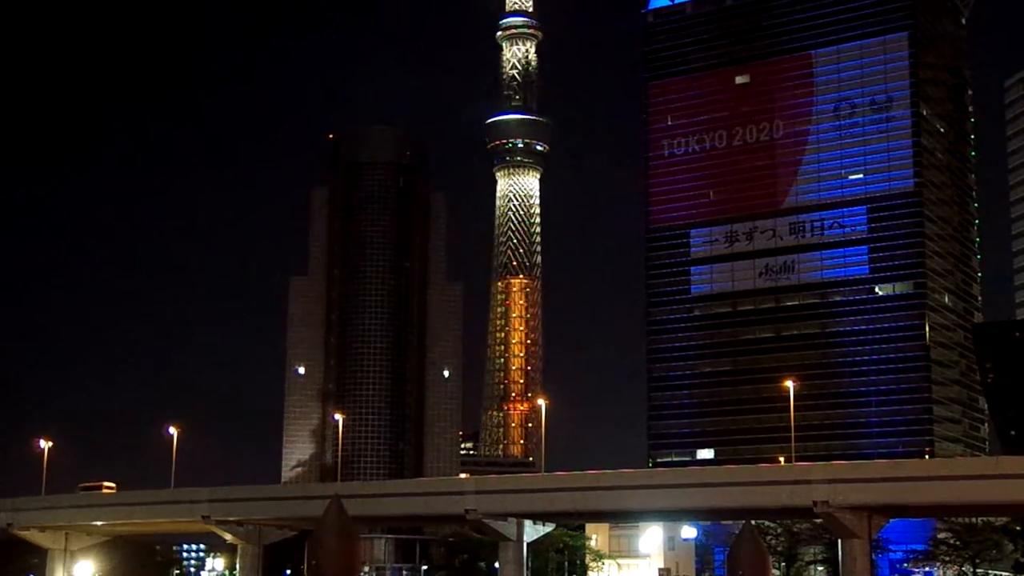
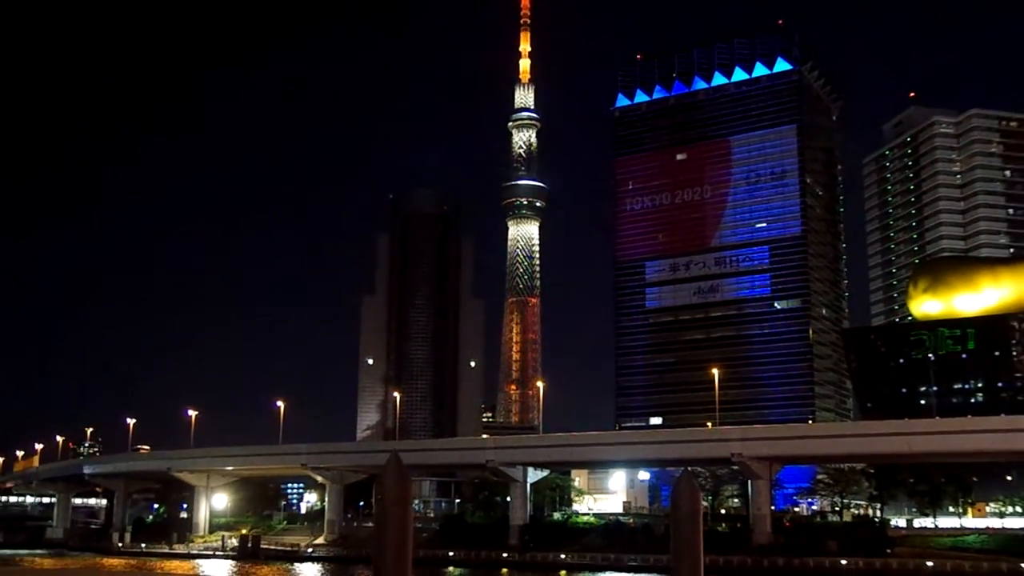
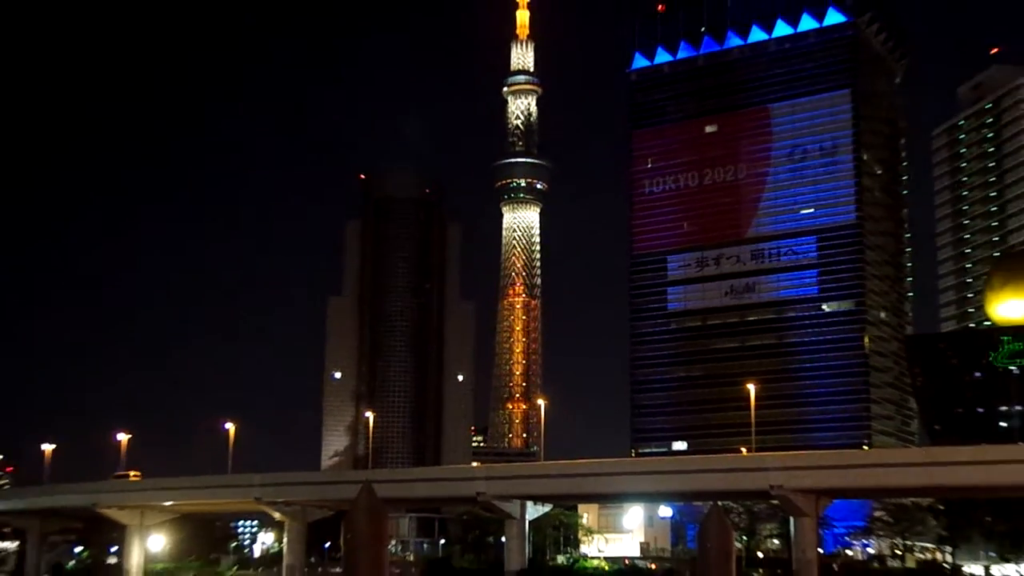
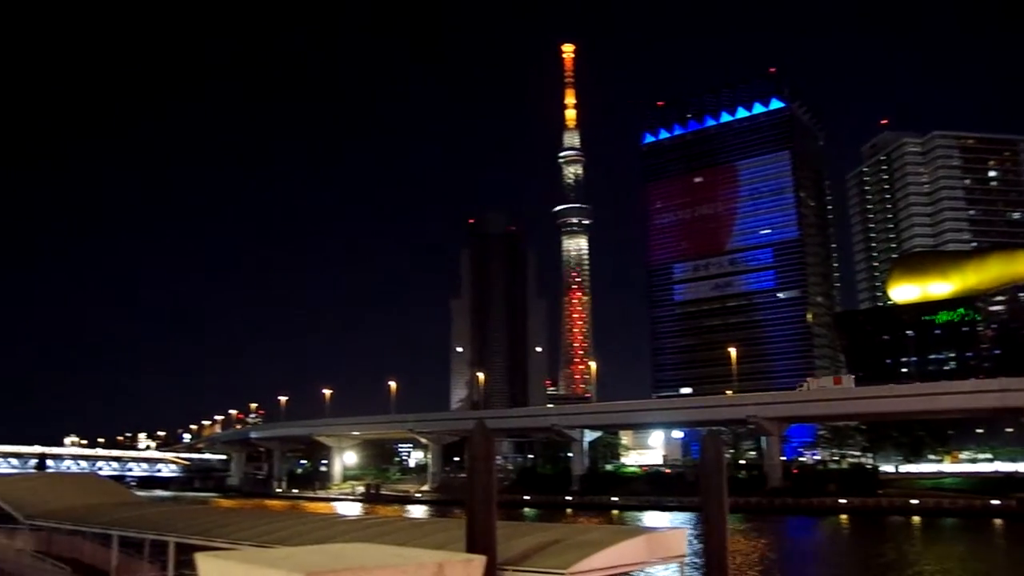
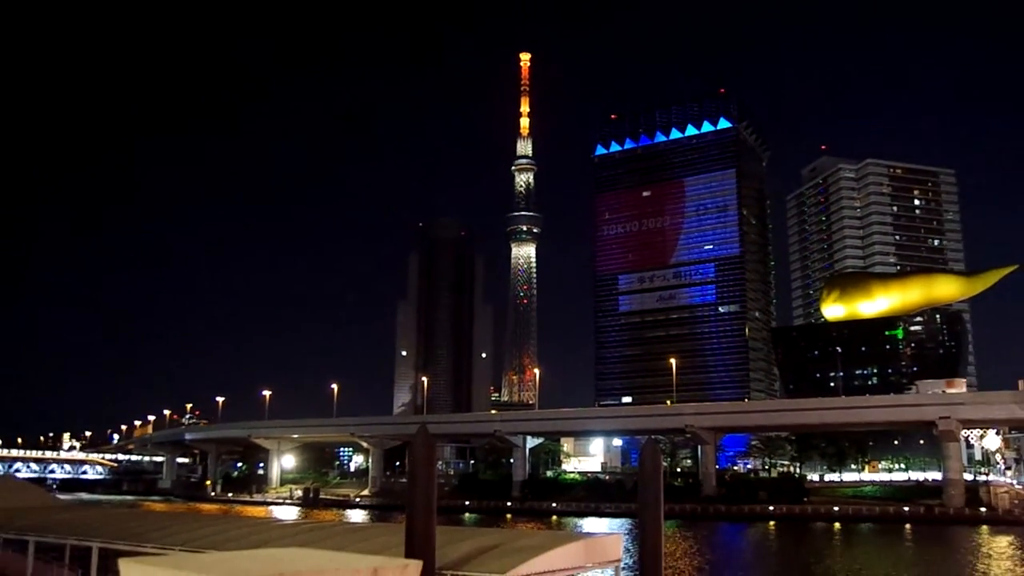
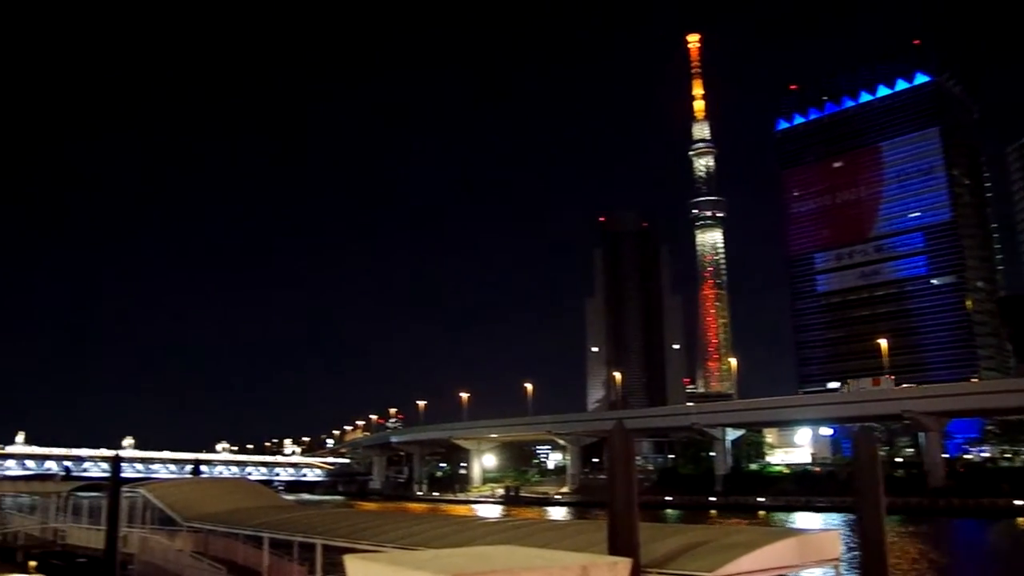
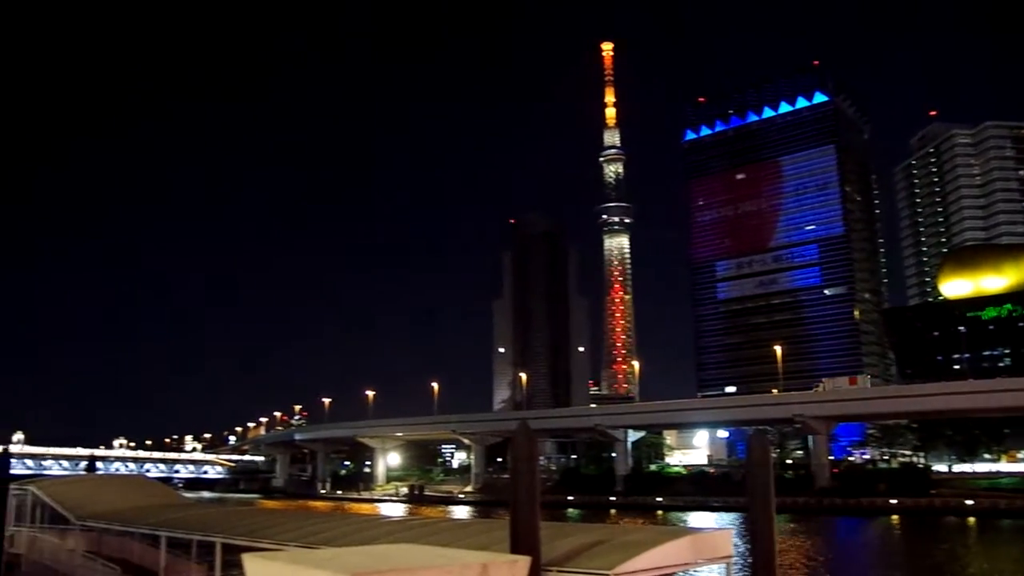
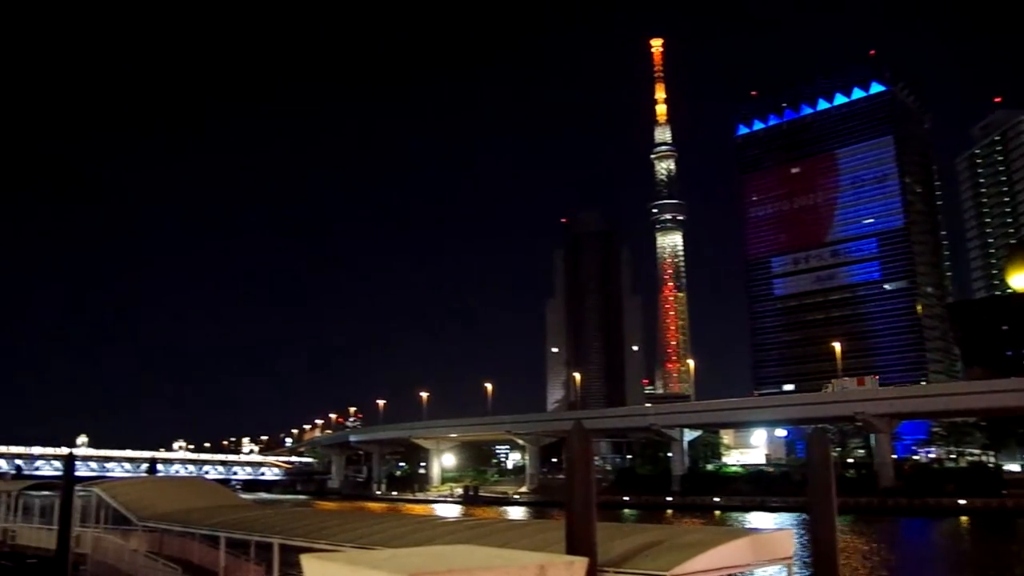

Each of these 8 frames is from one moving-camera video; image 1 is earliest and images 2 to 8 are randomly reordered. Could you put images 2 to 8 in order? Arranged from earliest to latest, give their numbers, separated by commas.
3, 2, 5, 4, 7, 8, 6
